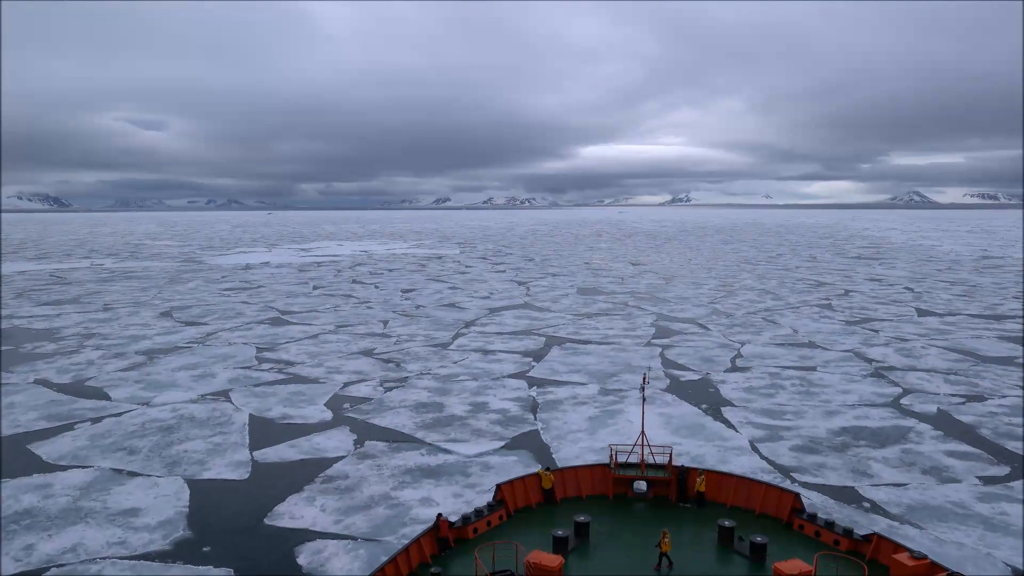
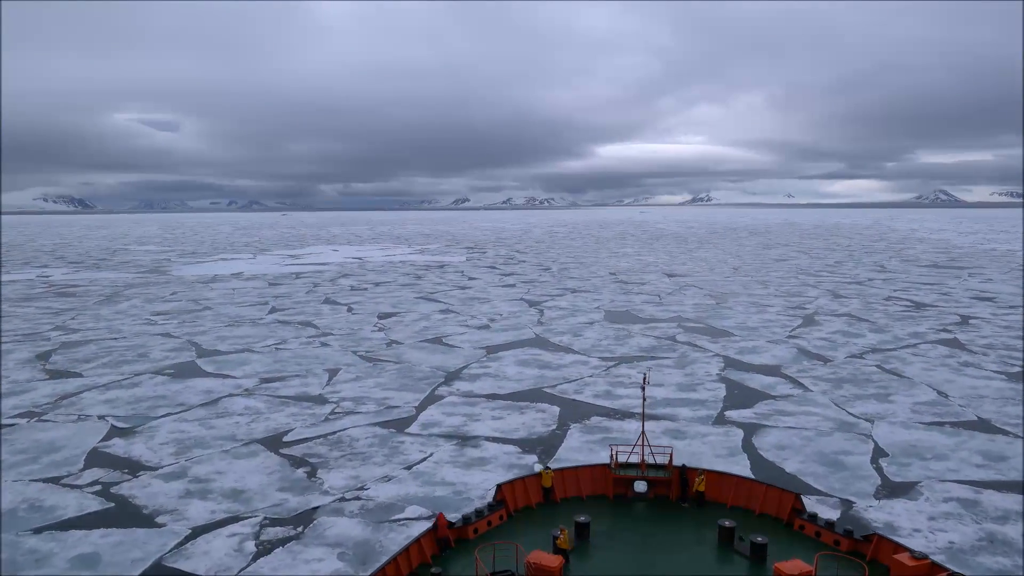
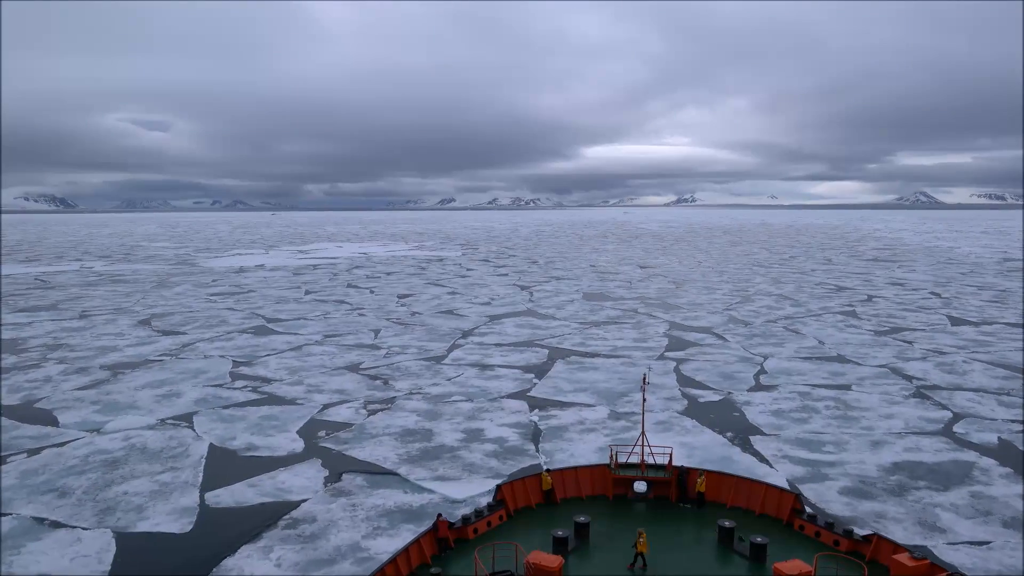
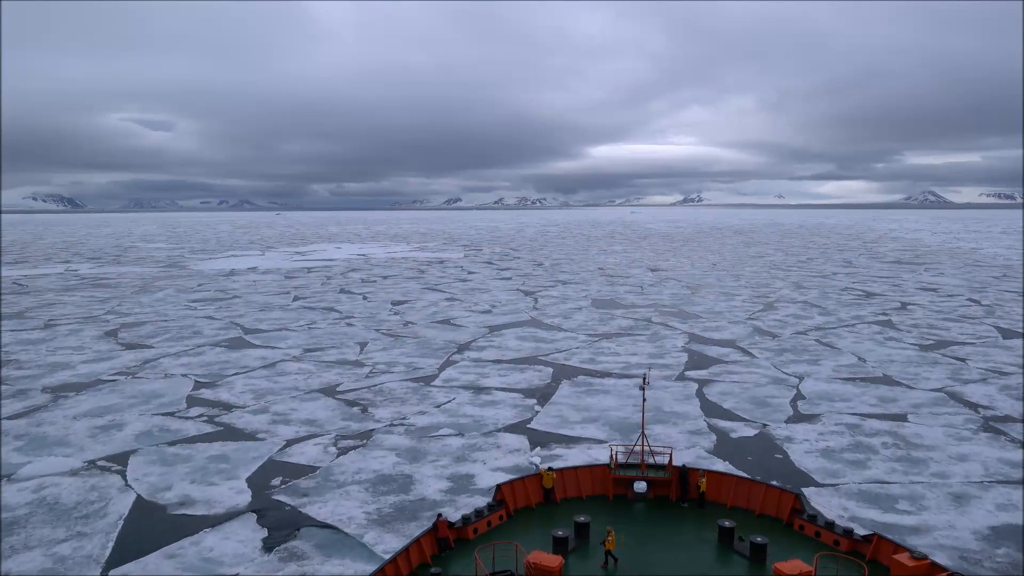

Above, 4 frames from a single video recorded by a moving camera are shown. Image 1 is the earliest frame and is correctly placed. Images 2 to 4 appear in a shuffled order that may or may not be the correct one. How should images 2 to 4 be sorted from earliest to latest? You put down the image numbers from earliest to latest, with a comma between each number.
3, 4, 2
